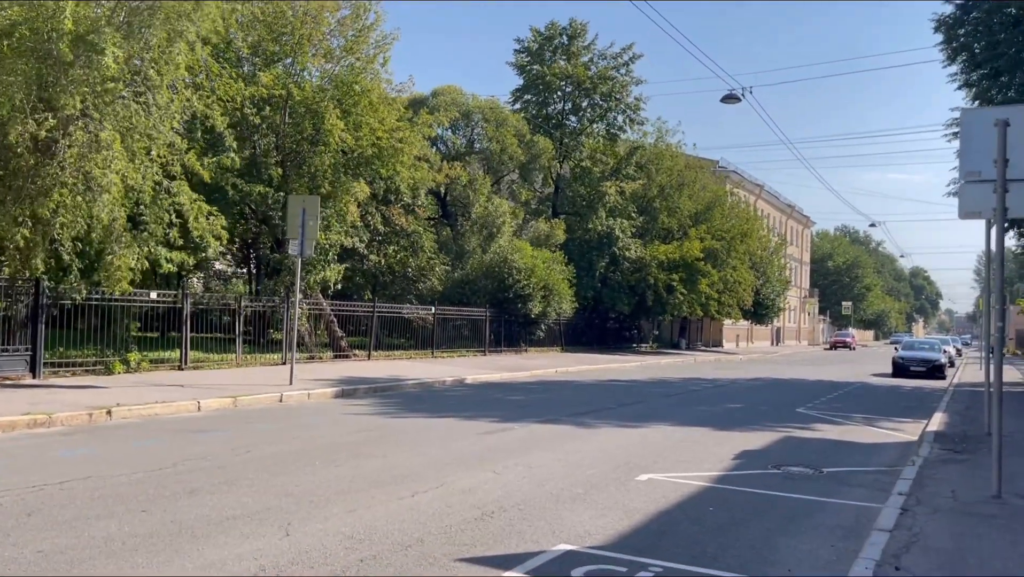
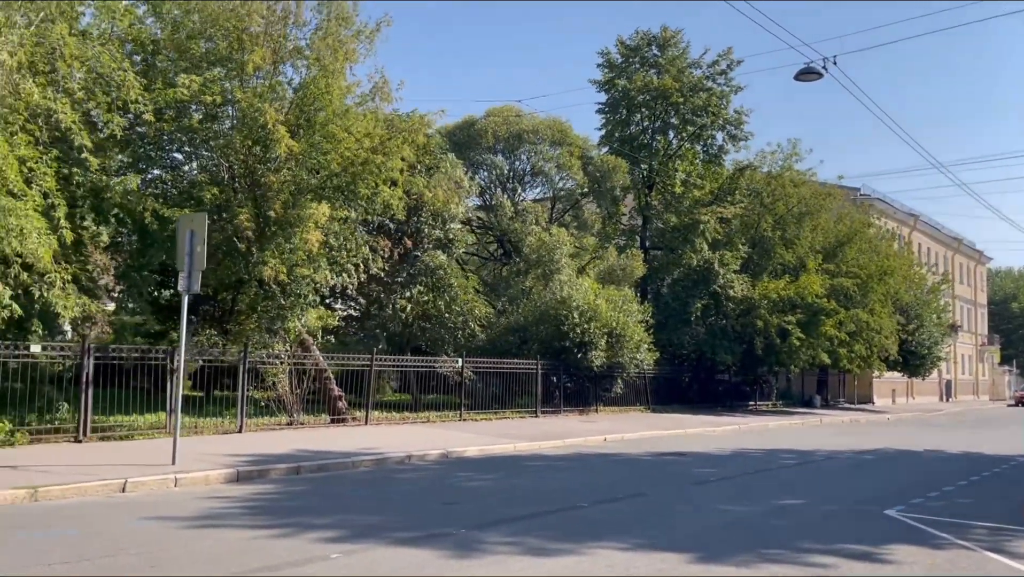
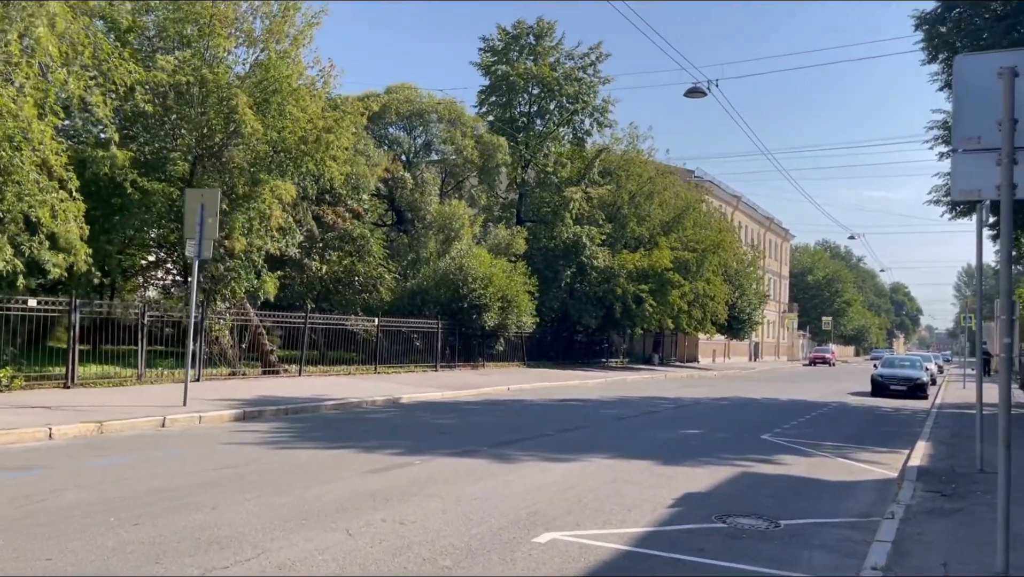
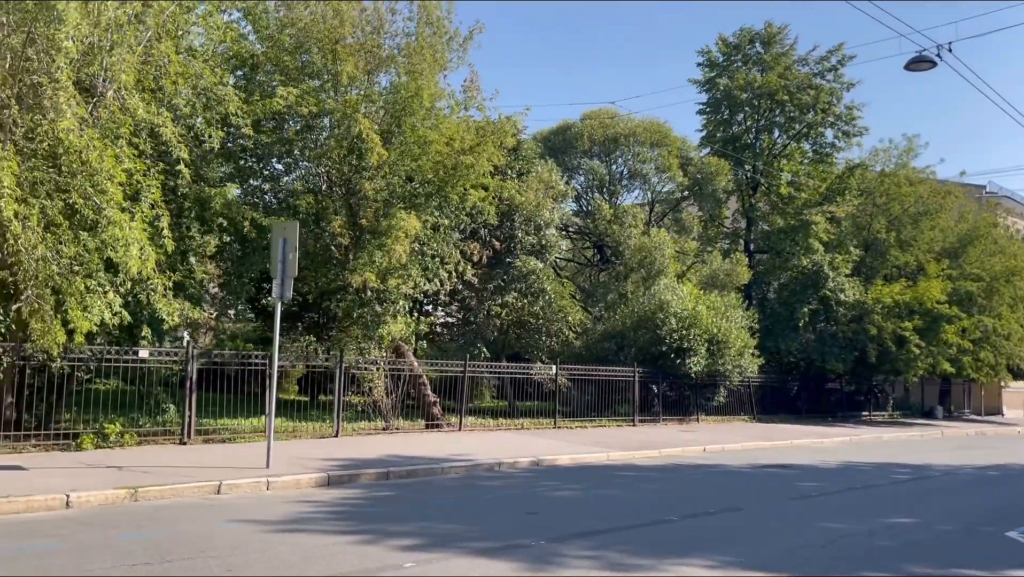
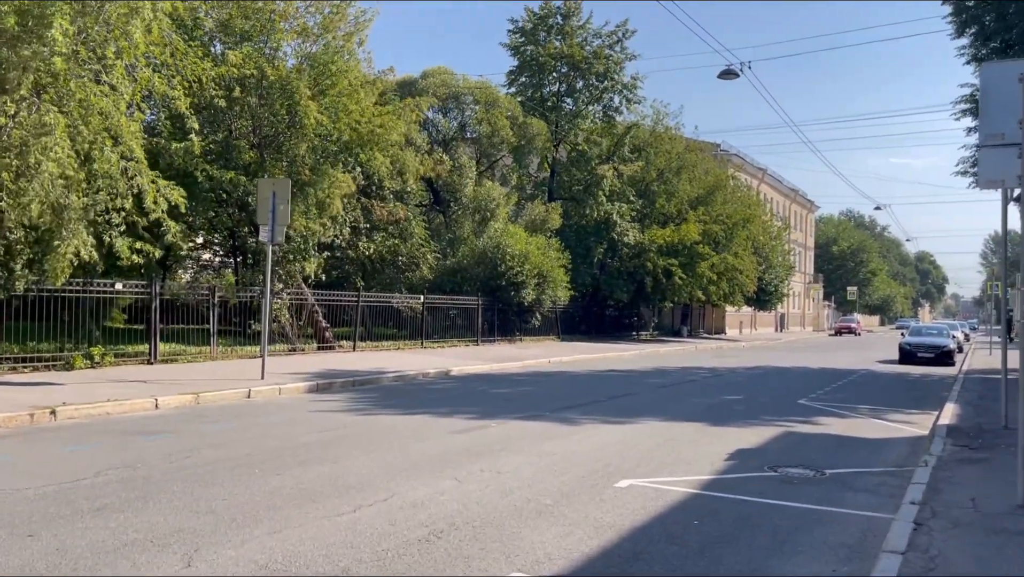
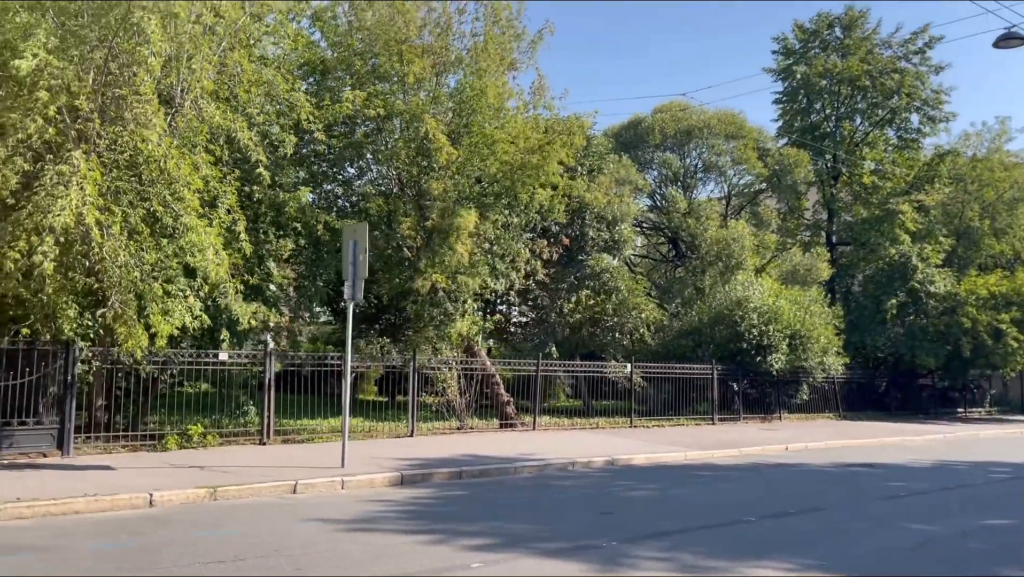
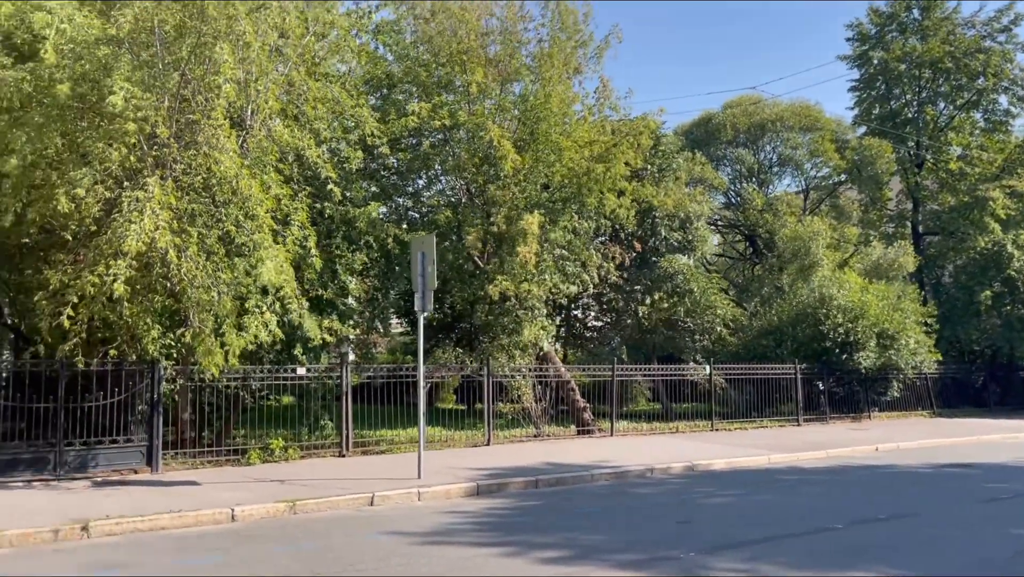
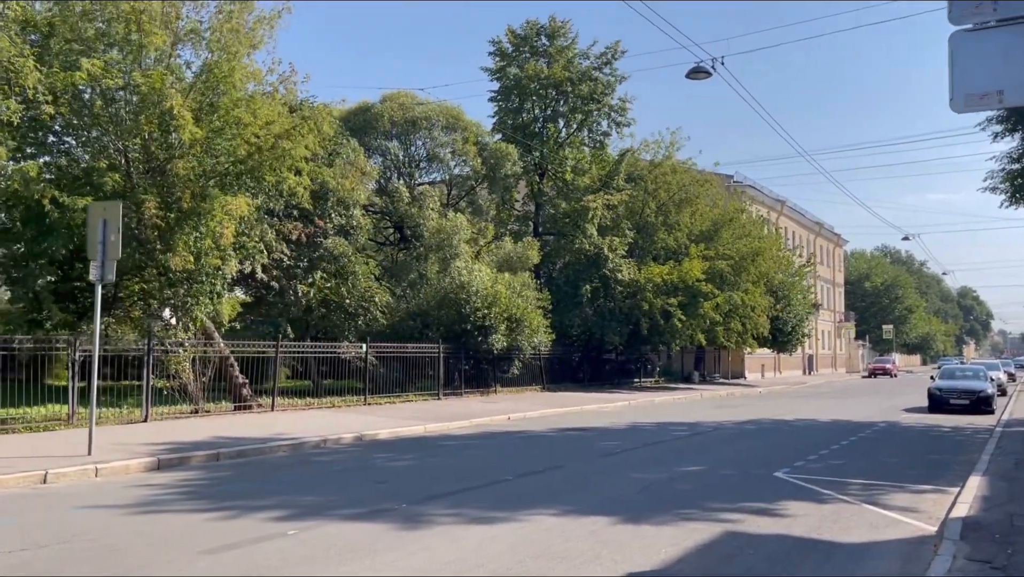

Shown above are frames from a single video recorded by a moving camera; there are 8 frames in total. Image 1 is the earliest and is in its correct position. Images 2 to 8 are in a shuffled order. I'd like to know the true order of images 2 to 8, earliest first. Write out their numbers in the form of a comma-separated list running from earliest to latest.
5, 3, 8, 2, 4, 6, 7
